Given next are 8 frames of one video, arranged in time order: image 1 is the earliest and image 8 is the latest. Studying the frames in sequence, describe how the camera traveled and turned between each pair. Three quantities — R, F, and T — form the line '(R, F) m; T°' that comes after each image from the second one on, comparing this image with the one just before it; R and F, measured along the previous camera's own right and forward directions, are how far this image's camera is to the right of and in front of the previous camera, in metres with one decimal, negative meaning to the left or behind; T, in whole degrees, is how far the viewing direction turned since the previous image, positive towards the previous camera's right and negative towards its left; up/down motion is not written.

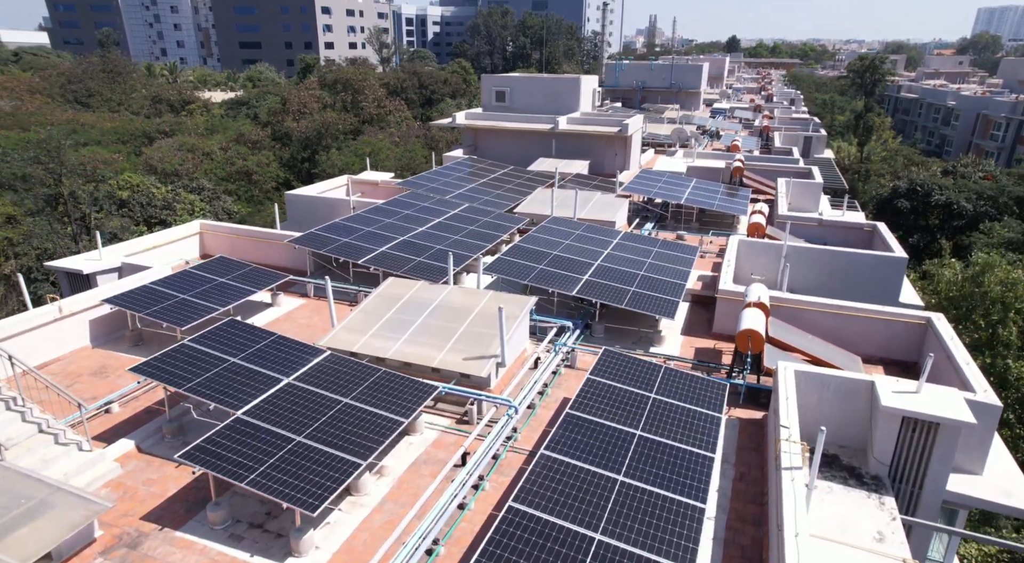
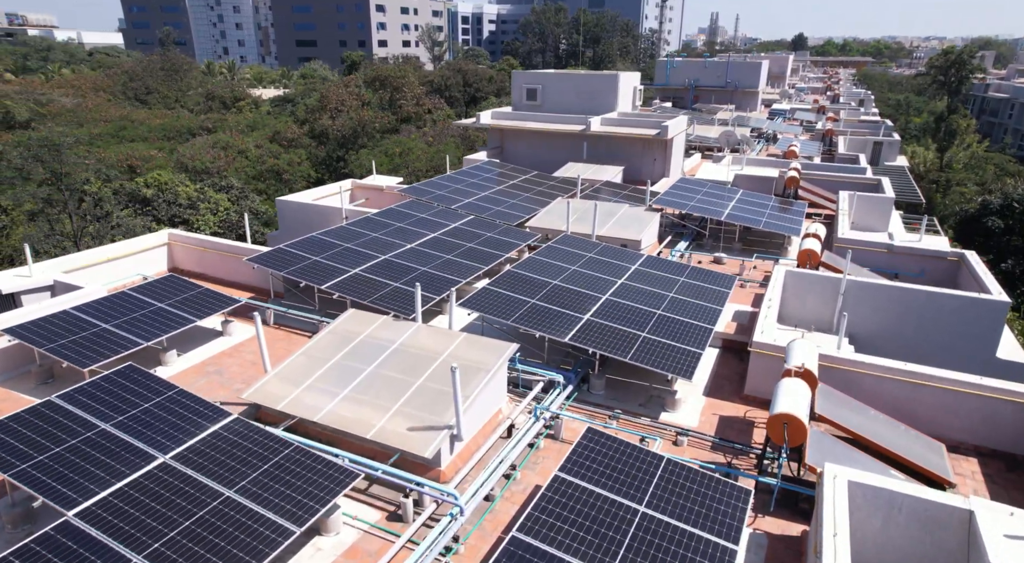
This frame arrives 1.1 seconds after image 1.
(+1.7, +3.5) m; -5°
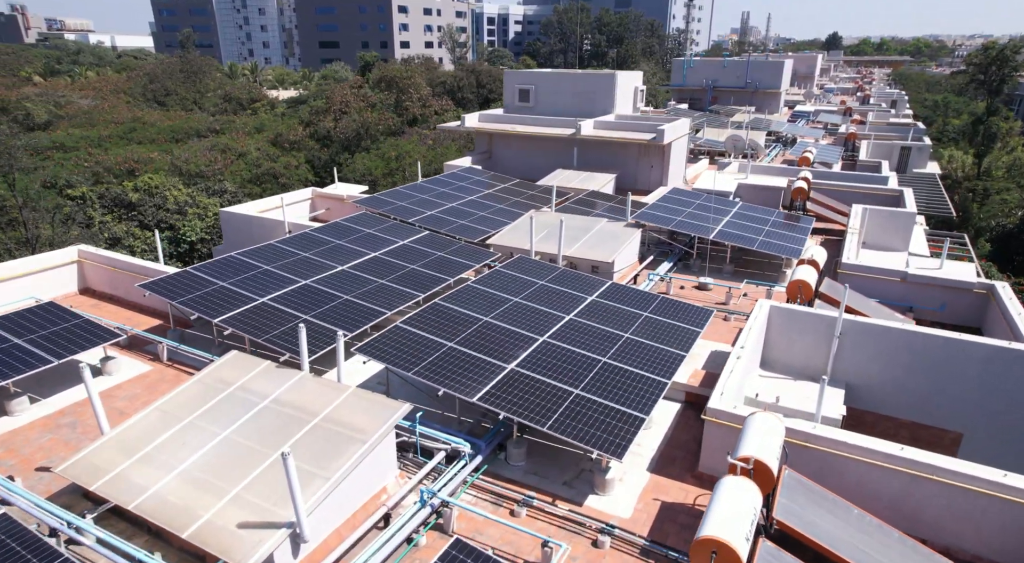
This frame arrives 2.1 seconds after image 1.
(+2.5, +2.8) m; -3°
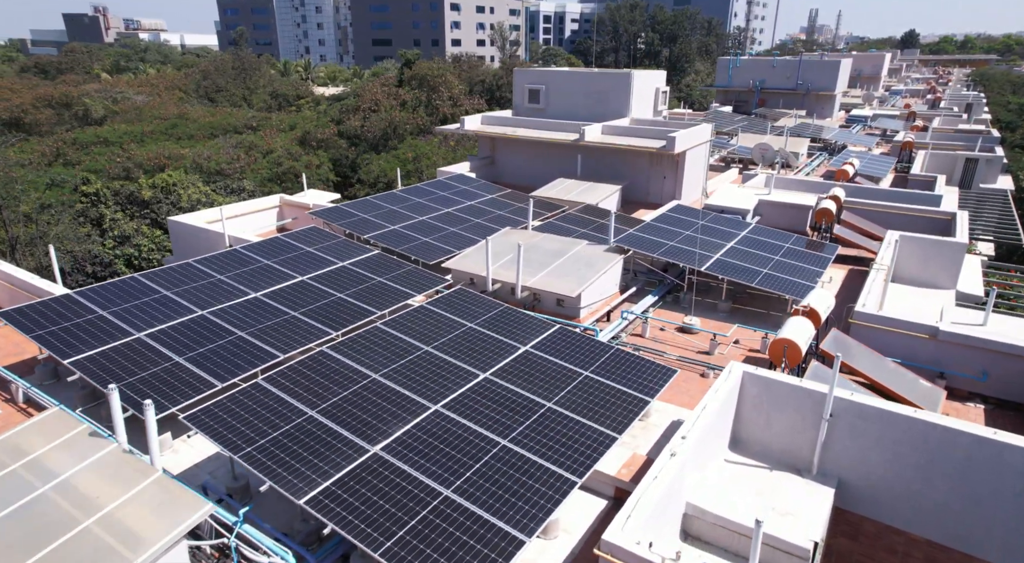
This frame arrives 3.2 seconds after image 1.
(+3.0, +3.1) m; -5°
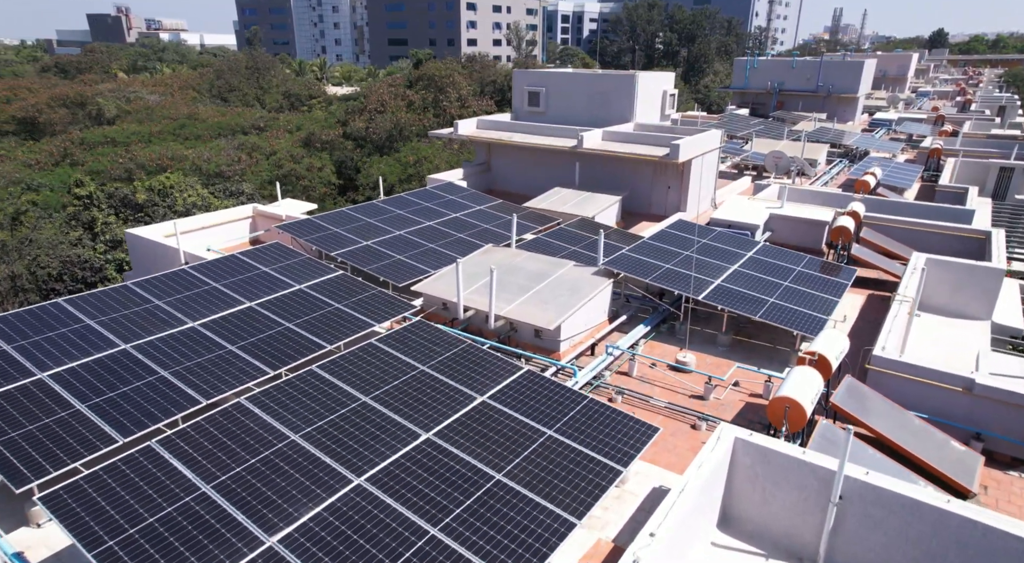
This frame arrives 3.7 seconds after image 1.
(+1.2, +1.9) m; -2°
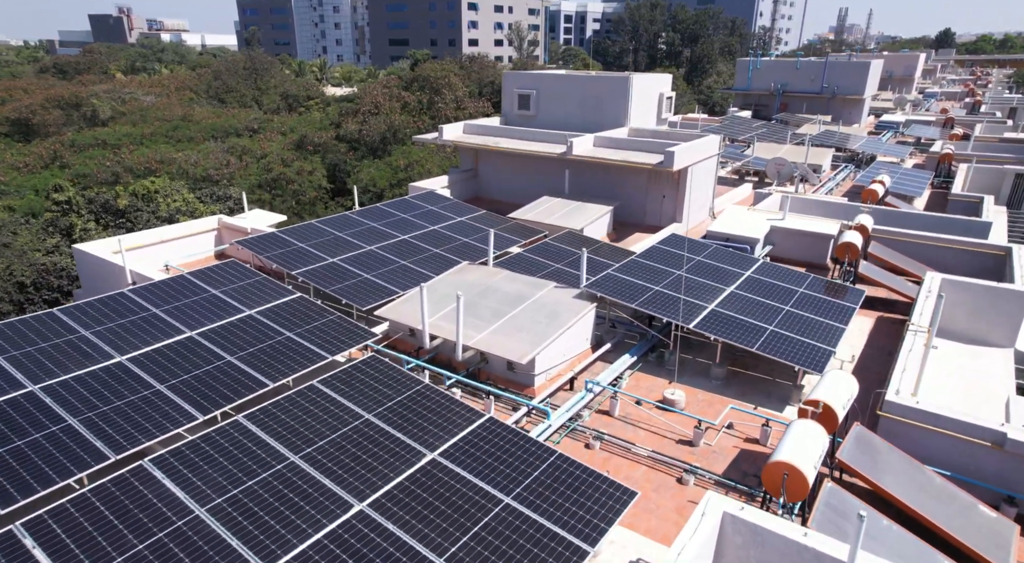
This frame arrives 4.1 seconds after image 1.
(+0.8, +1.6) m; 0°
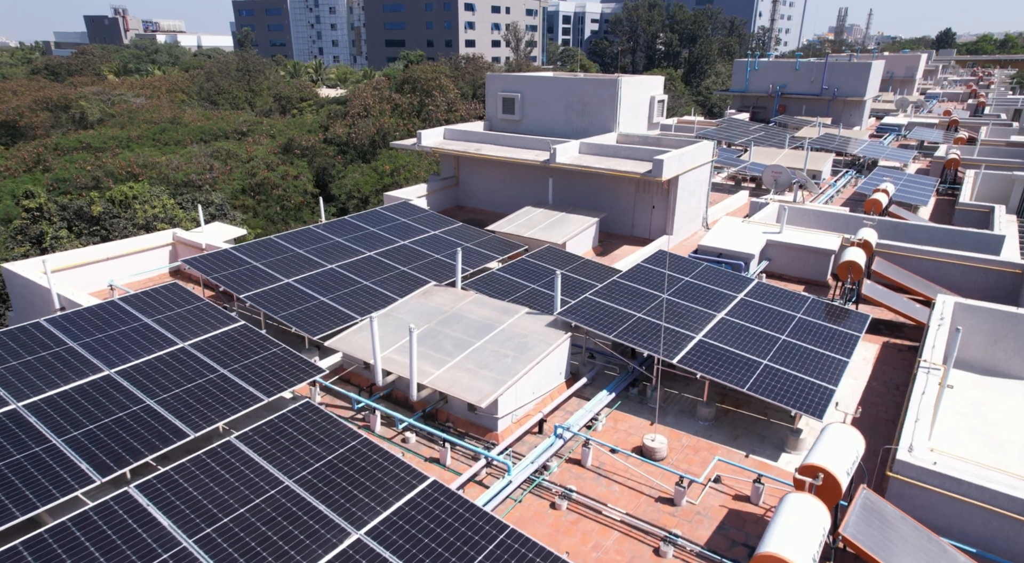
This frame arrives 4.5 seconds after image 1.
(+0.8, +1.6) m; 0°
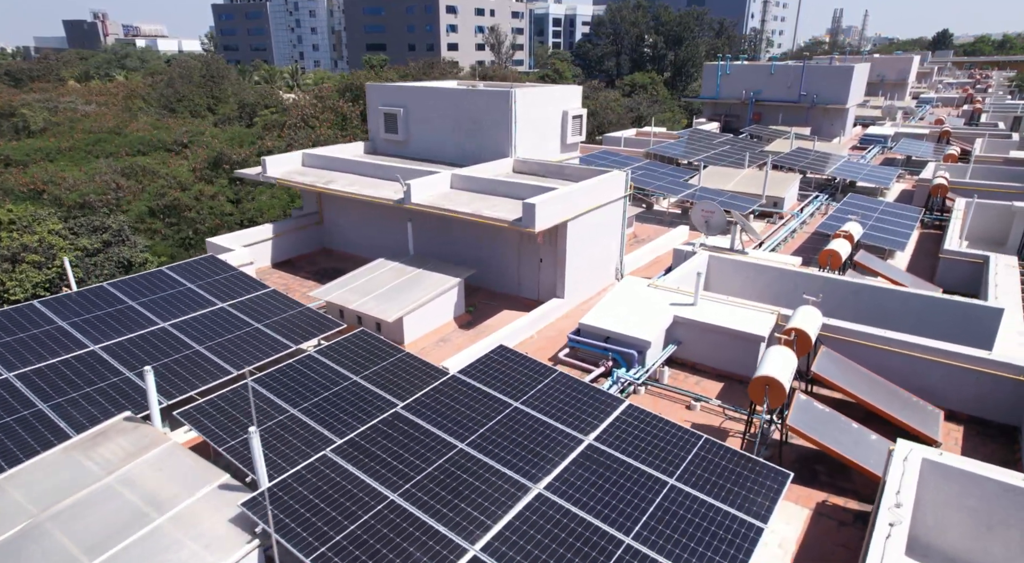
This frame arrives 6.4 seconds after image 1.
(+4.8, +5.9) m; 0°
